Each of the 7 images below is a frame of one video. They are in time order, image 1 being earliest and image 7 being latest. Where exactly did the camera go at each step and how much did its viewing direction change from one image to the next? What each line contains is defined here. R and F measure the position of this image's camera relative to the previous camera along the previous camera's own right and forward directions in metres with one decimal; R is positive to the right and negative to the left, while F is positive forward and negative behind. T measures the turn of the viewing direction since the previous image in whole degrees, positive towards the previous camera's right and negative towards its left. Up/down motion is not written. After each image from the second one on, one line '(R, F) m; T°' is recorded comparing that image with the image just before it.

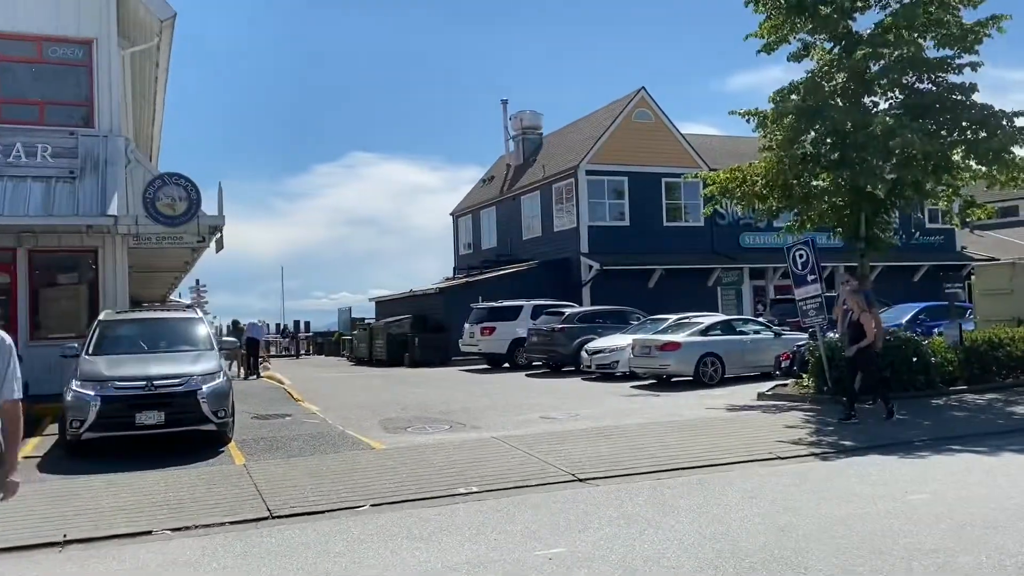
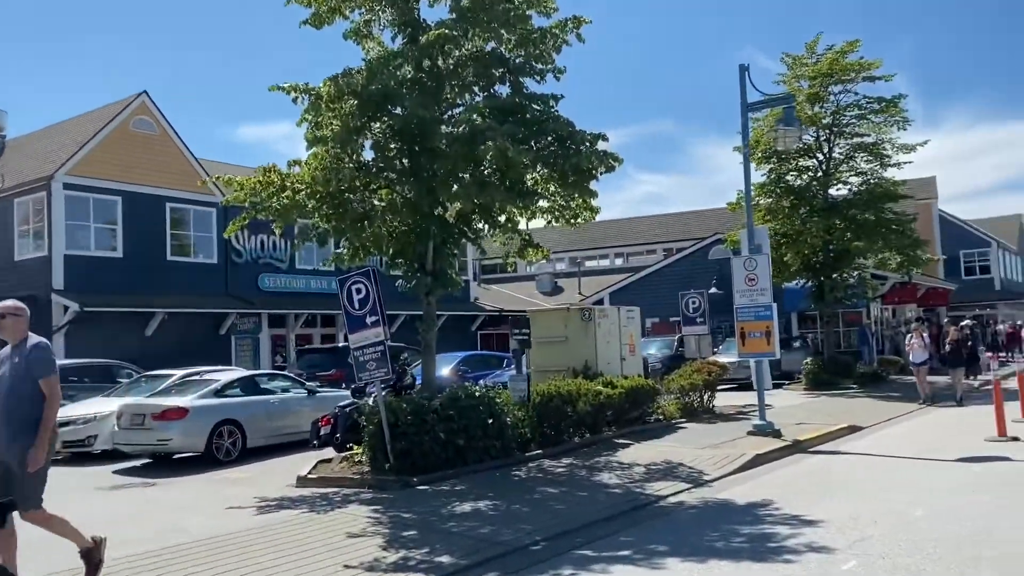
(+0.8, +4.2) m; +32°
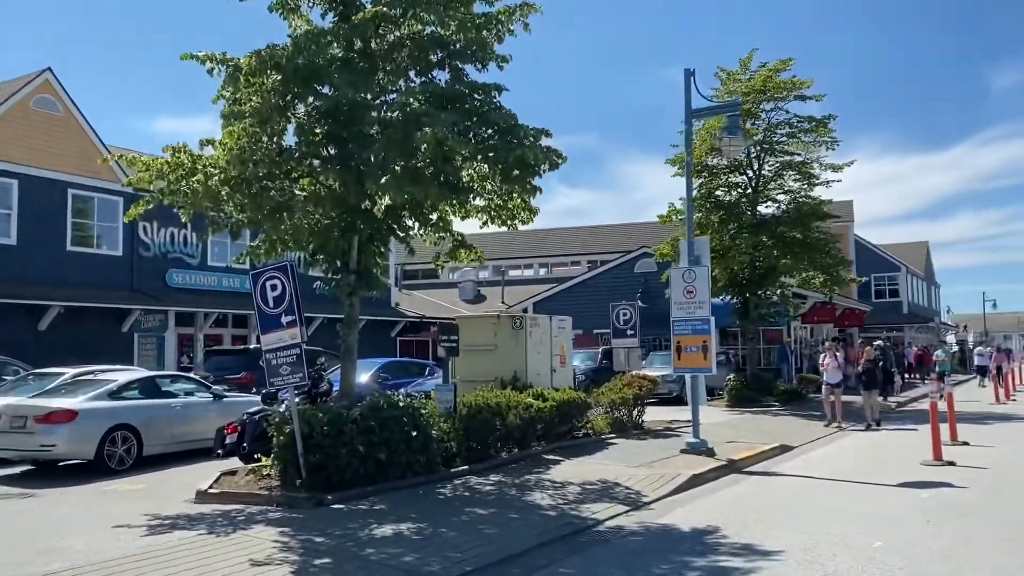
(-0.1, +0.8) m; +5°
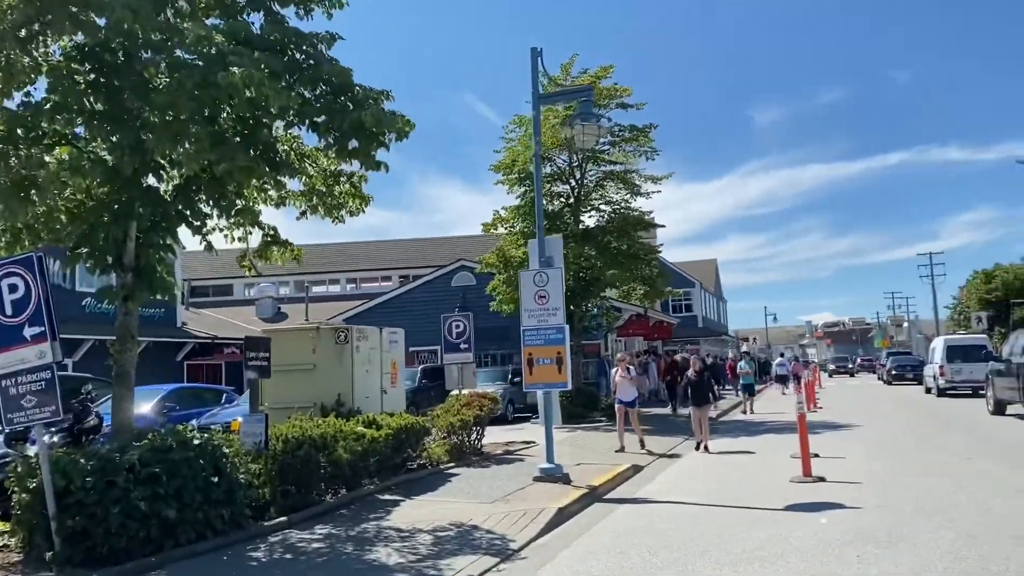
(-0.3, +2.0) m; +13°
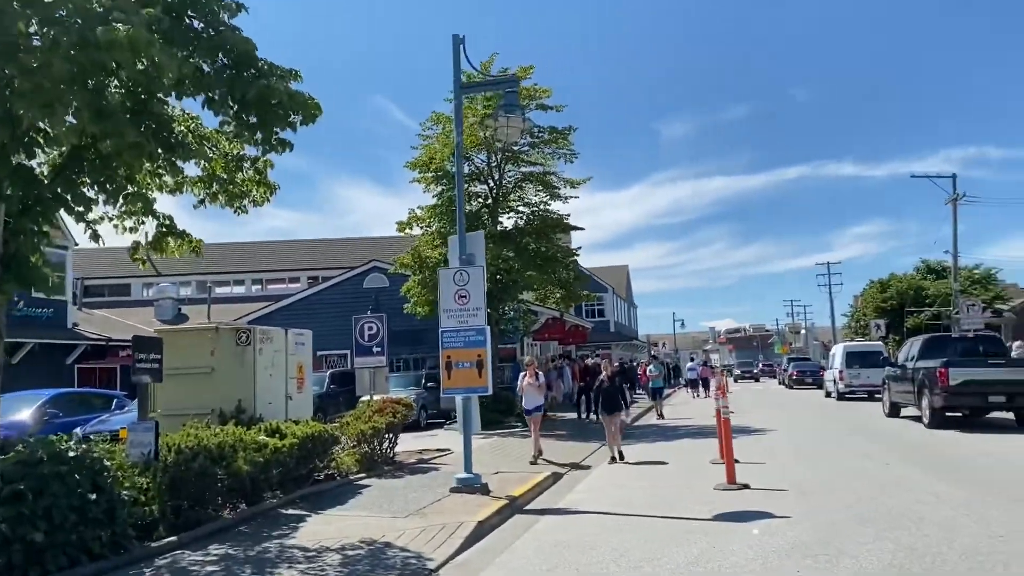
(-0.1, +0.6) m; +6°
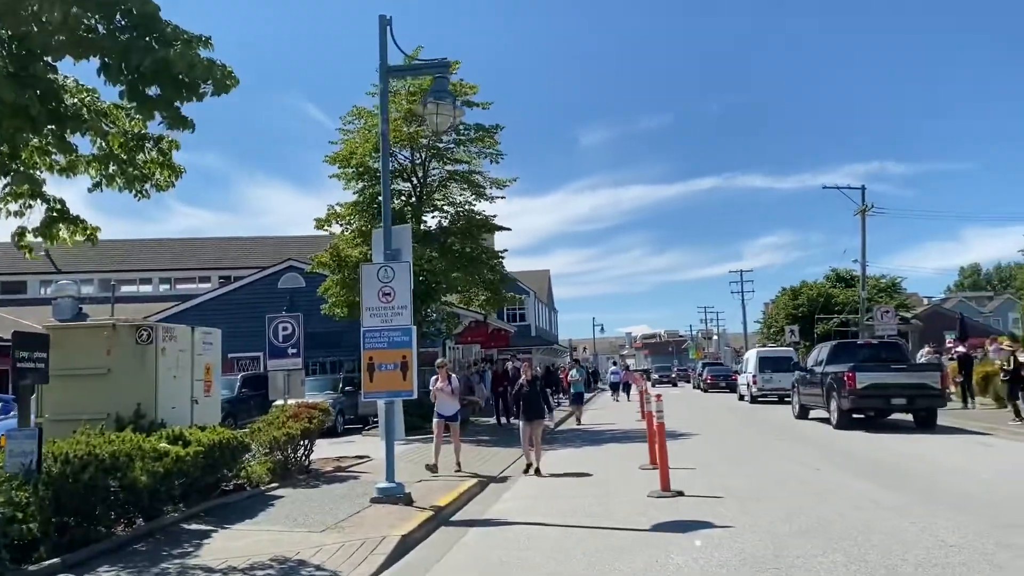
(-0.1, +0.6) m; +5°
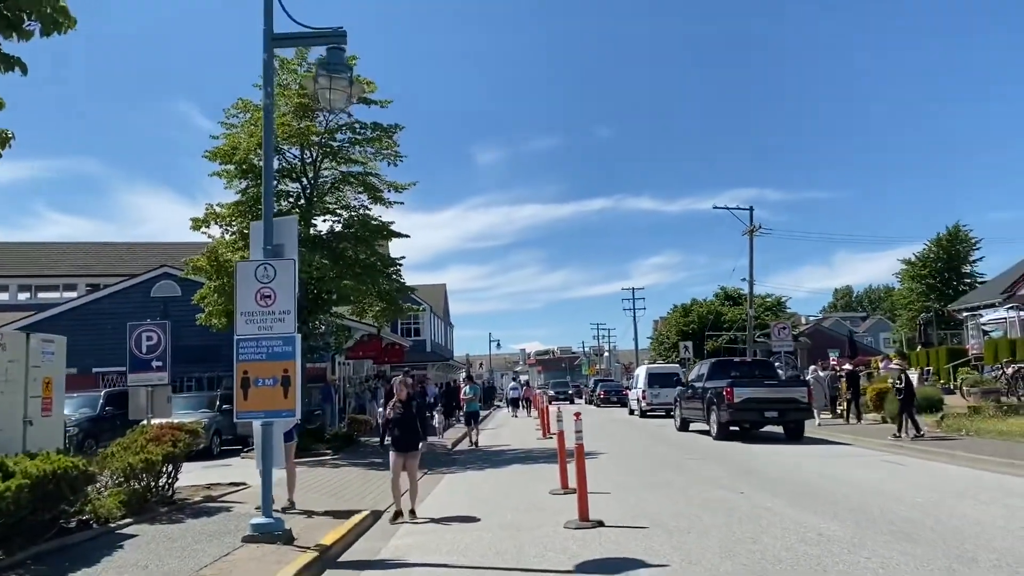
(-0.1, +1.3) m; +7°
